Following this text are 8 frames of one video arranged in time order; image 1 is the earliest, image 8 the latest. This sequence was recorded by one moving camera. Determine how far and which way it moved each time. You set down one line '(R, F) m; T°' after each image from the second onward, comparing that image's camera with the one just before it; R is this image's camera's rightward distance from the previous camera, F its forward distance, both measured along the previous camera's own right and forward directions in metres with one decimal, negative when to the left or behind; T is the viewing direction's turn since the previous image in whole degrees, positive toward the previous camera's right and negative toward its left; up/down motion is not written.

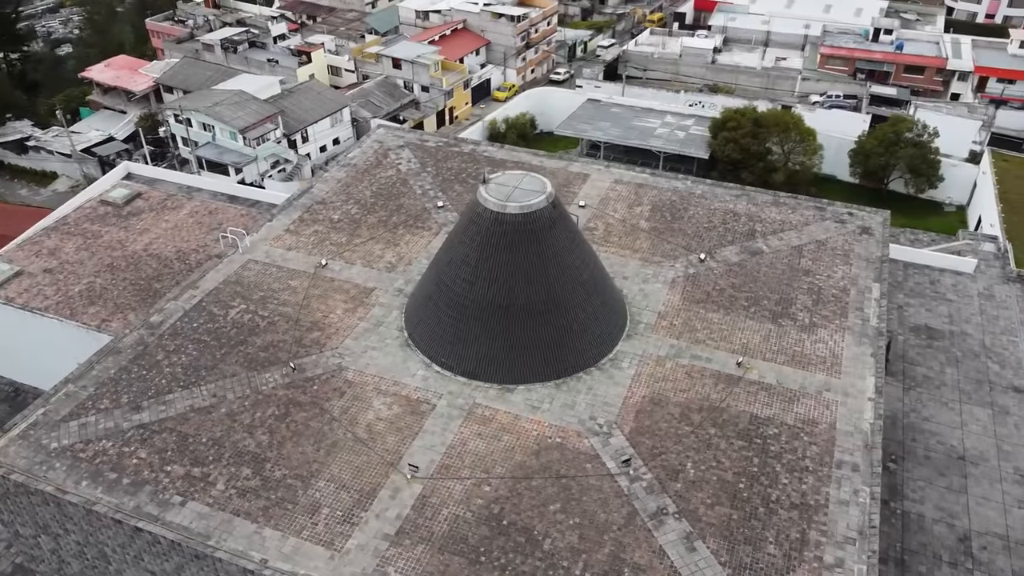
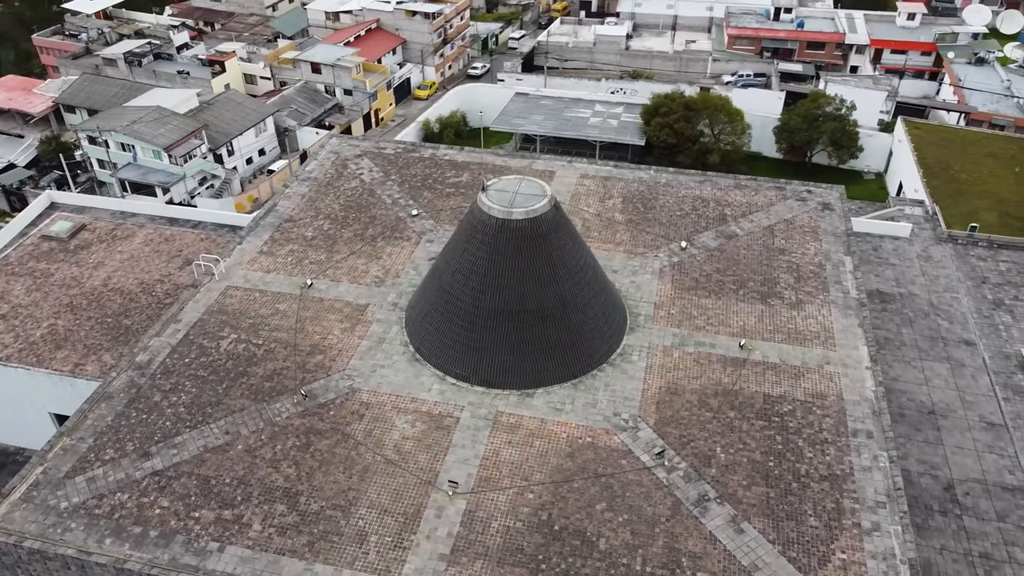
(-2.1, +0.1) m; +7°
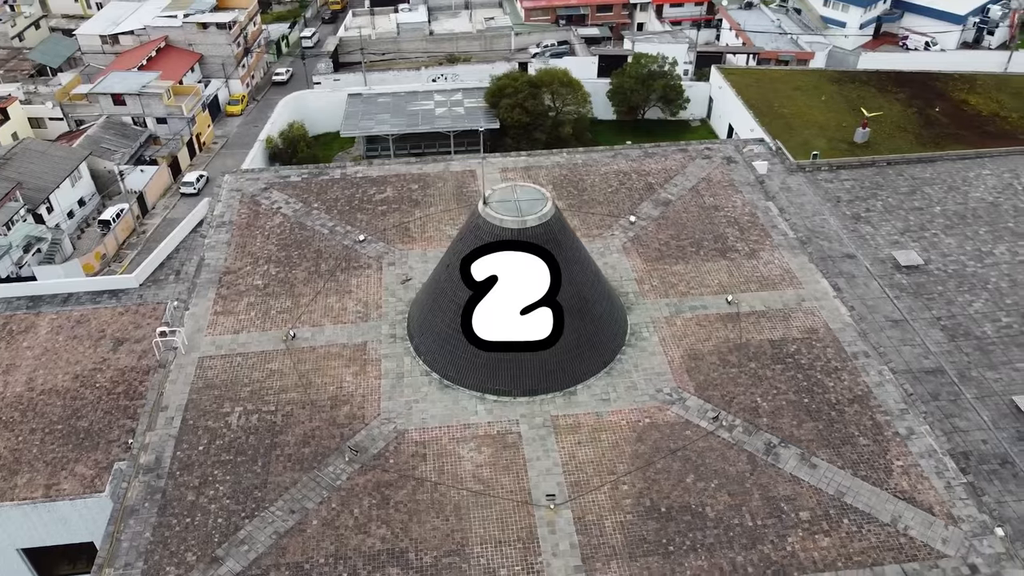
(-4.6, +0.6) m; +15°
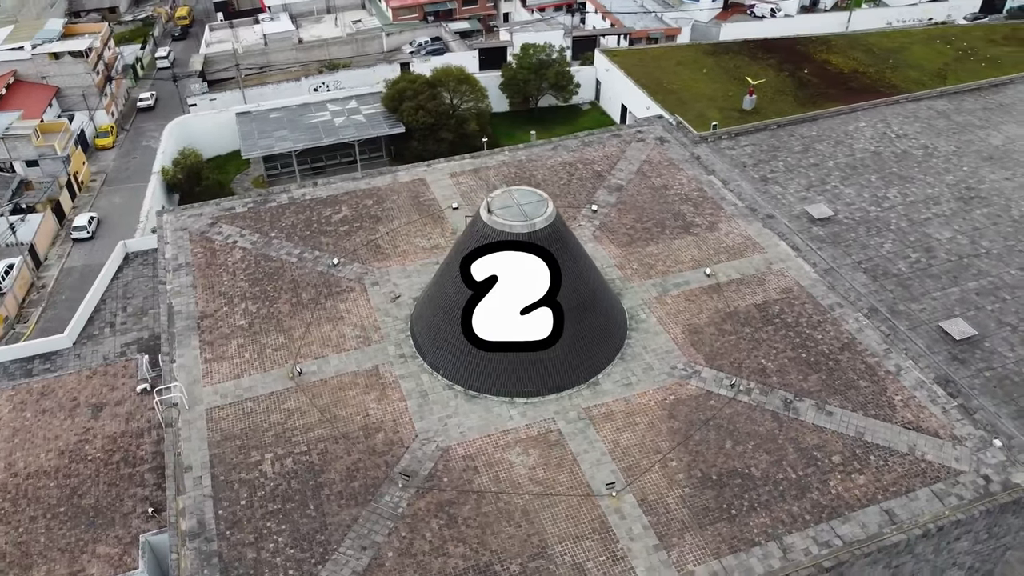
(-3.1, 0.0) m; +10°
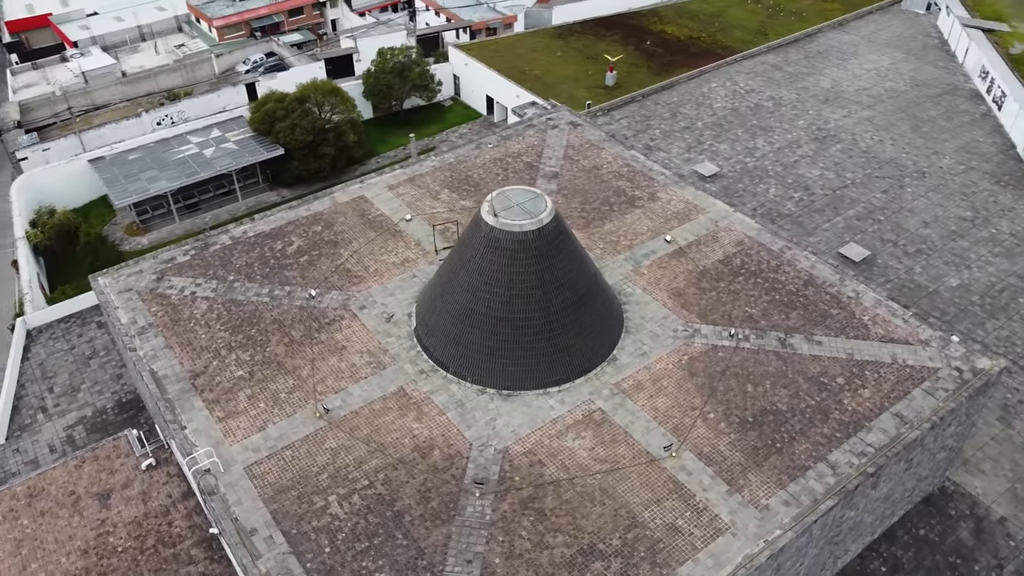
(-4.0, 0.0) m; +13°
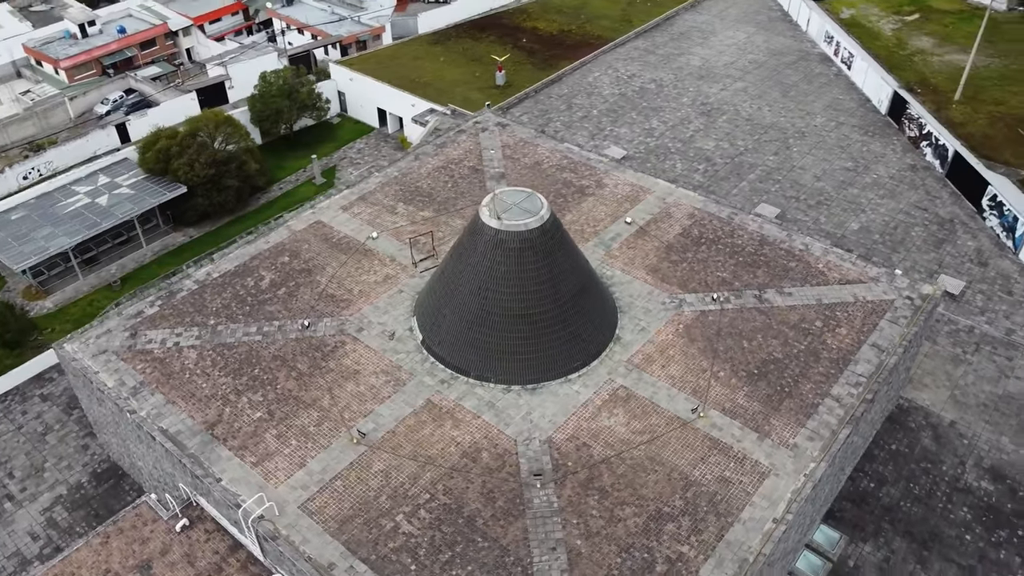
(-3.4, -0.3) m; +11°
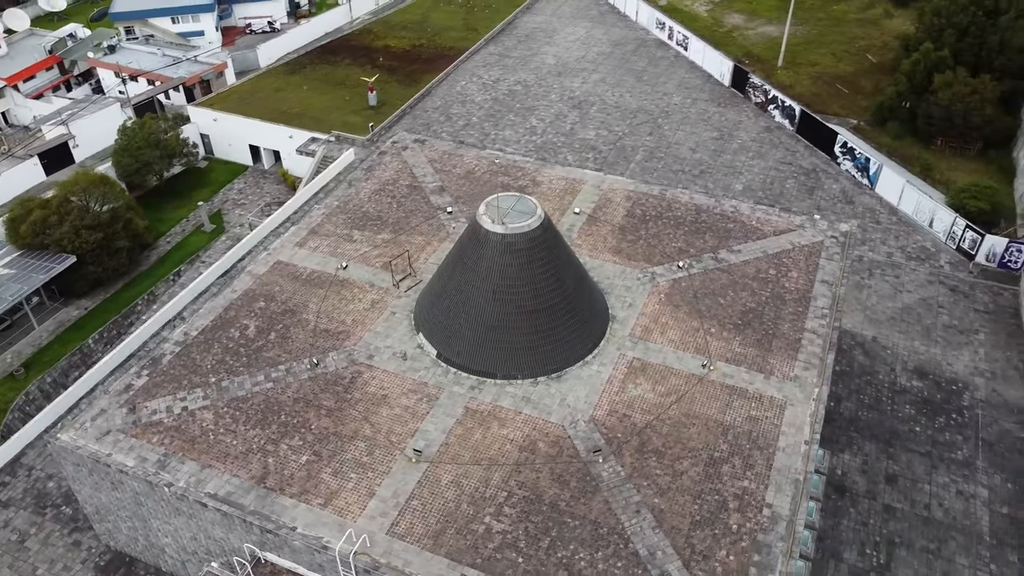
(-4.3, -0.4) m; +13°
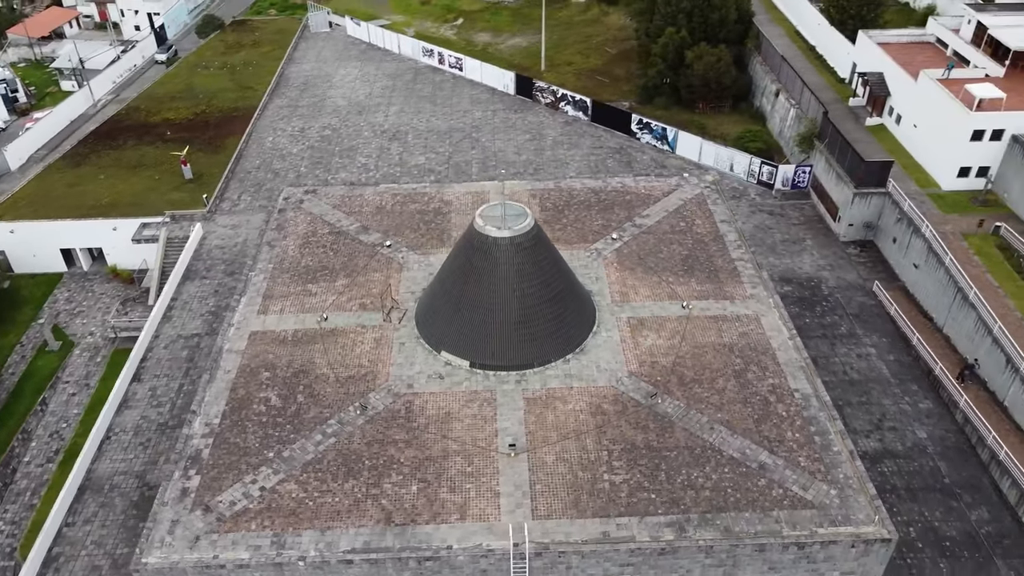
(-7.2, -0.5) m; +20°
